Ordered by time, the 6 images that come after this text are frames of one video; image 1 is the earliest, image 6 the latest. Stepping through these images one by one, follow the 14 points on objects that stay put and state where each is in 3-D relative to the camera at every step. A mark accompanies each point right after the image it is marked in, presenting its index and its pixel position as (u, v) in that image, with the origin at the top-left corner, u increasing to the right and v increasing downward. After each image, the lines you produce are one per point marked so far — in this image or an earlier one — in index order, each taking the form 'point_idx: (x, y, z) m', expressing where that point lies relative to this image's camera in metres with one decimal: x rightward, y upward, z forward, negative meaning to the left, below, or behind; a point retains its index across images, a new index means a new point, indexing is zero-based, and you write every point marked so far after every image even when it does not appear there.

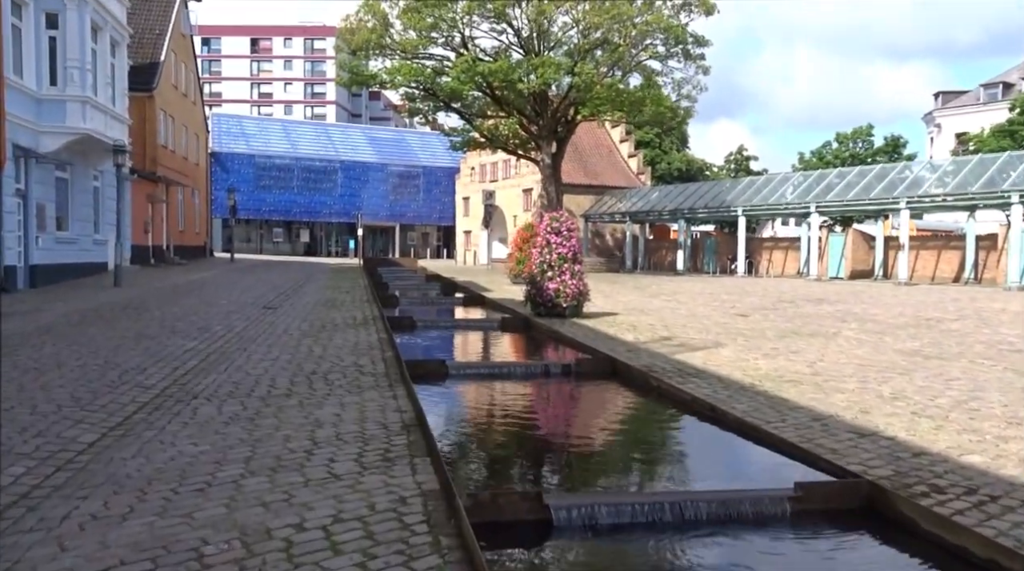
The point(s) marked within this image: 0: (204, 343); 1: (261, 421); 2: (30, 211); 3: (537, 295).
0: (-4.2, -0.8, +12.2) m
1: (-2.0, -1.1, +6.9) m
2: (-11.0, +1.7, +20.1) m
3: (+0.5, -0.2, +16.1) m
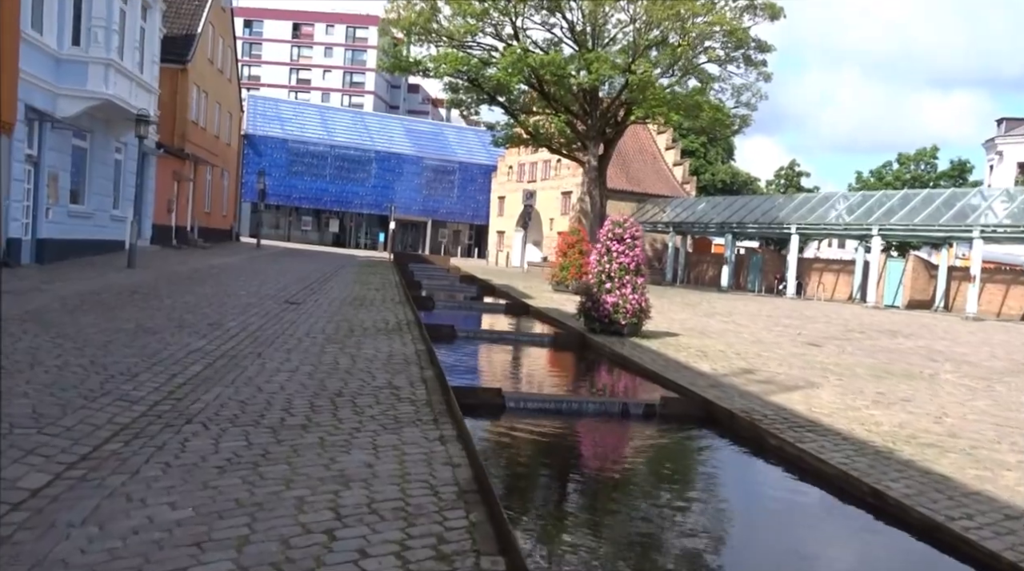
0: (-3.5, -0.7, +10.5) m
1: (-1.4, -1.1, +5.2) m
2: (-9.9, +2.3, +18.6) m
3: (+1.3, -0.4, +14.3) m
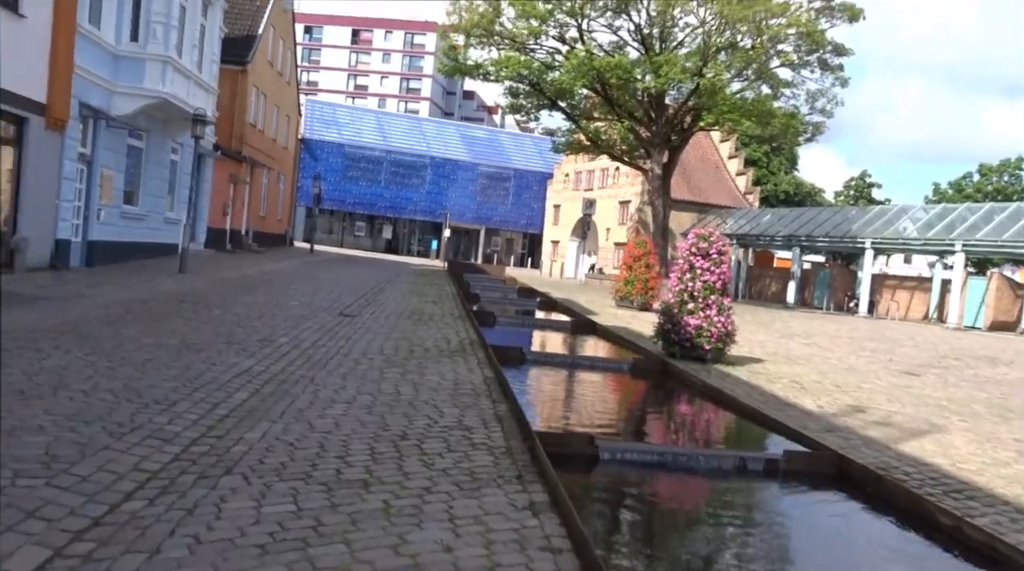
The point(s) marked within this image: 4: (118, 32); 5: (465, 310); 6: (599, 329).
0: (-2.7, -0.8, +9.5) m
1: (-0.9, -1.2, +4.1) m
2: (-8.5, +2.2, +18.0) m
3: (+2.4, -0.7, +13.0) m
4: (-8.3, +5.3, +18.5) m
5: (-1.0, -0.5, +18.9) m
6: (+1.7, -0.9, +17.3) m
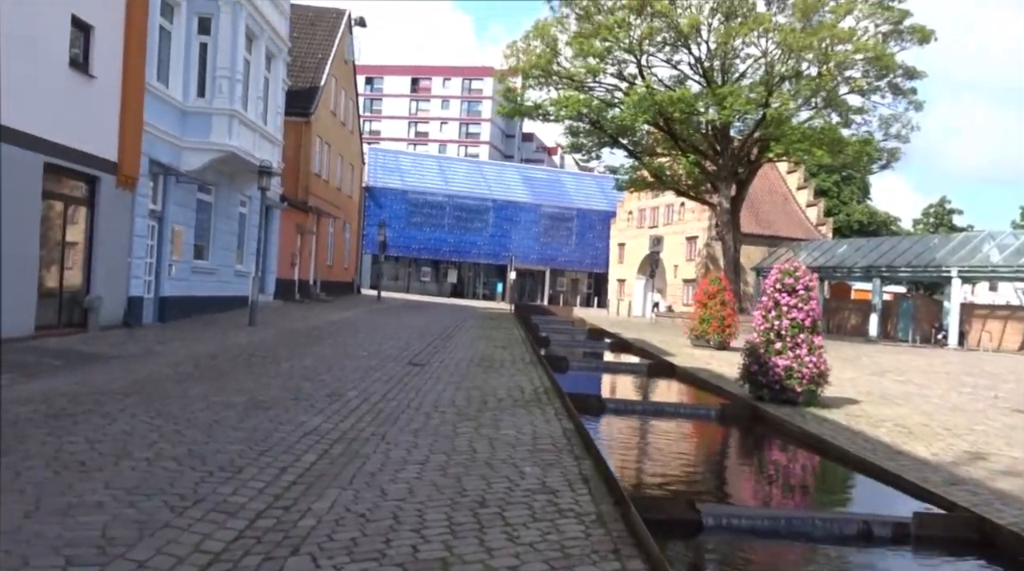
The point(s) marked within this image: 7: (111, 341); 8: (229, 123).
0: (-1.8, -1.4, +9.1) m
1: (-0.4, -1.5, +3.5) m
2: (-7.2, +1.0, +18.1) m
3: (+3.4, -1.2, +12.2) m
4: (-6.9, +4.1, +18.7) m
5: (+0.5, -1.4, +18.4) m
6: (+3.1, -1.6, +16.5) m
7: (-6.4, -0.9, +14.0) m
8: (-6.1, +3.5, +19.0) m
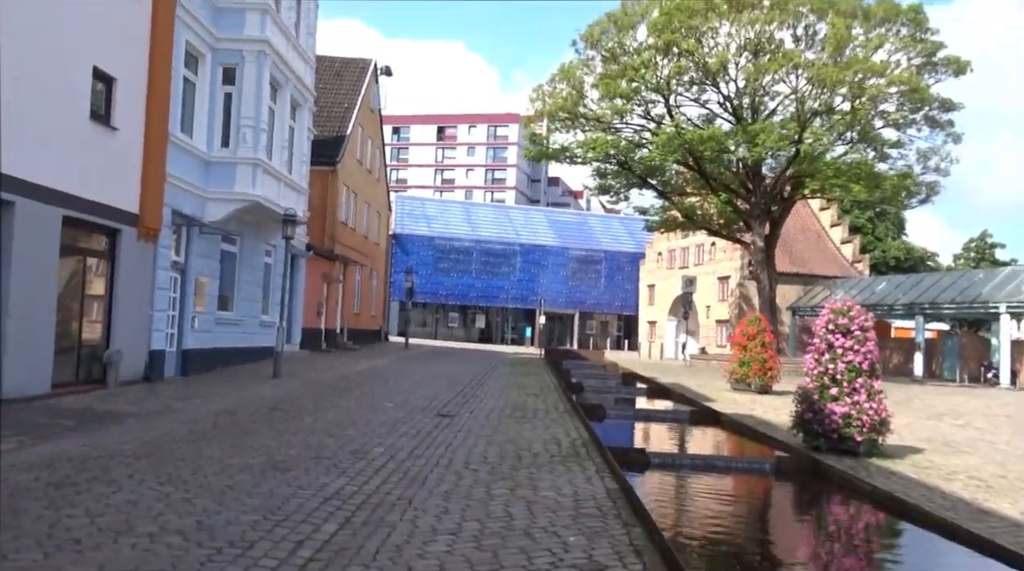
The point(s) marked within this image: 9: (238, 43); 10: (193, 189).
0: (-1.5, -1.9, +8.4) m
1: (-0.3, -1.7, +2.8) m
2: (-6.5, 0.0, +17.7) m
3: (+3.9, -1.7, +11.3) m
4: (-6.4, +3.1, +18.4) m
5: (+1.1, -2.3, +17.6) m
6: (+3.7, -2.4, +15.6) m
7: (-5.8, -1.7, +13.4) m
8: (-5.5, +2.4, +18.6) m
9: (-5.8, +5.2, +18.7) m
10: (-6.5, +1.9, +17.8) m
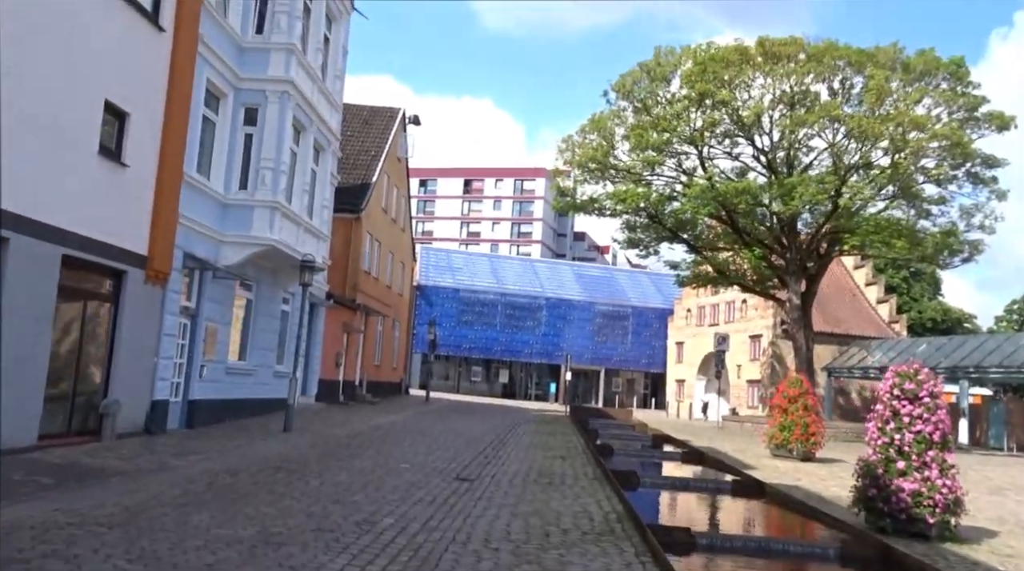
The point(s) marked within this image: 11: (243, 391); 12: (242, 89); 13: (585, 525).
0: (-1.3, -2.3, +7.2) m
1: (-0.2, -1.7, +1.7) m
2: (-6.0, -0.9, +16.8) m
3: (+4.2, -2.4, +10.1) m
4: (-5.8, +2.1, +17.7) m
5: (+1.6, -3.4, +16.3) m
6: (+4.1, -3.3, +14.3) m
7: (-5.5, -2.3, +12.4) m
8: (-4.9, +1.4, +17.9) m
9: (-5.2, +4.2, +18.1) m
10: (-5.9, +1.0, +17.0) m
11: (-5.9, -2.3, +19.2) m
12: (-5.6, +4.1, +18.1) m
13: (+0.8, -2.7, +10.0) m
